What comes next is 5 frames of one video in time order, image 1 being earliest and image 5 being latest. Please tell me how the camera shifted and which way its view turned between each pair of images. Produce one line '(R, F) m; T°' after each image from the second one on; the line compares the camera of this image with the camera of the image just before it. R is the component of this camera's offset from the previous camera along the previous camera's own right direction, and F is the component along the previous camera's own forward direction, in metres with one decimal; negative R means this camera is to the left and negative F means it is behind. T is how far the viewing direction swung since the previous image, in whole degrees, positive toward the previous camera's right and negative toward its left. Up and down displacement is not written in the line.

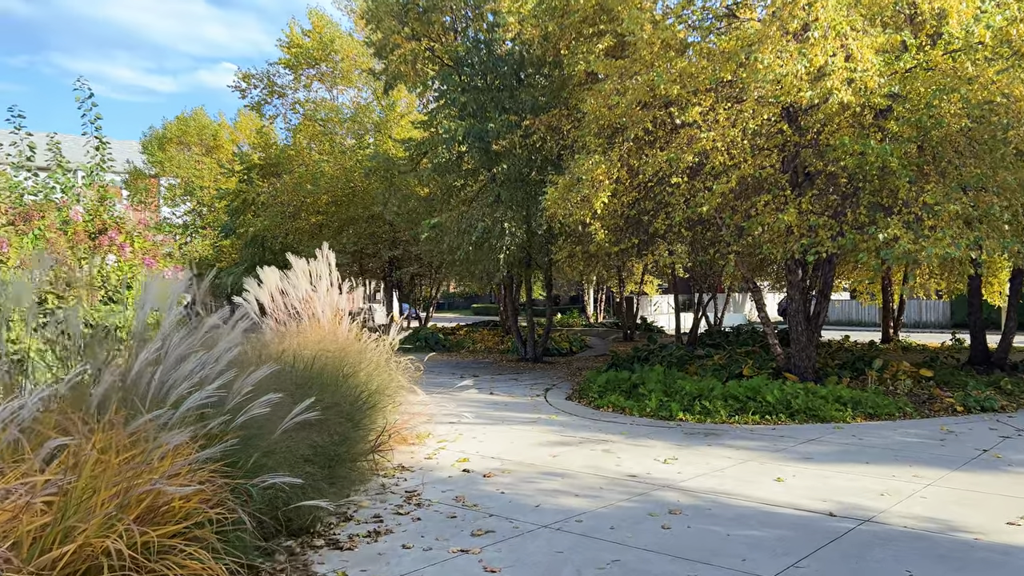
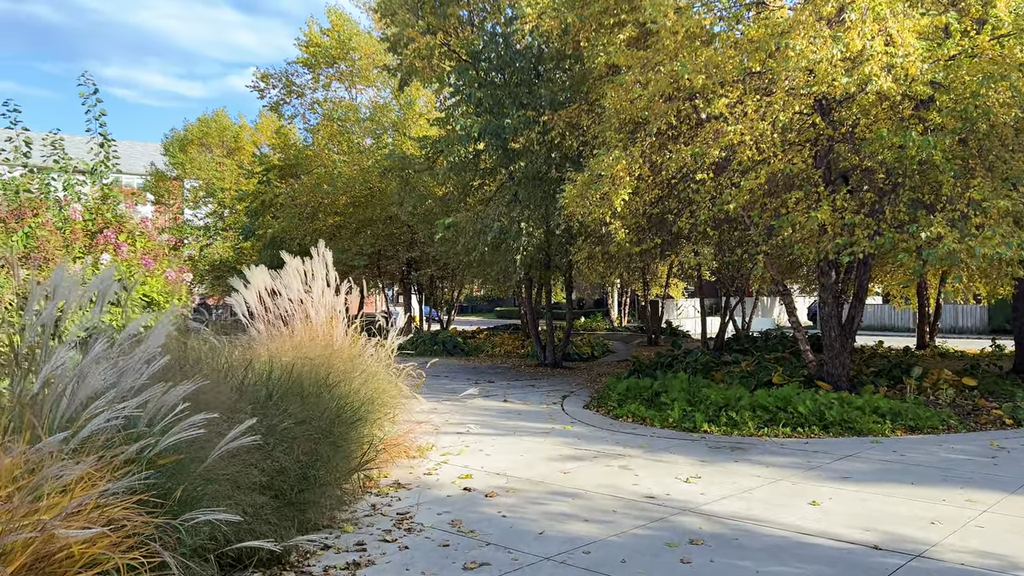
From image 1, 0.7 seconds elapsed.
(+0.1, +0.5) m; -2°
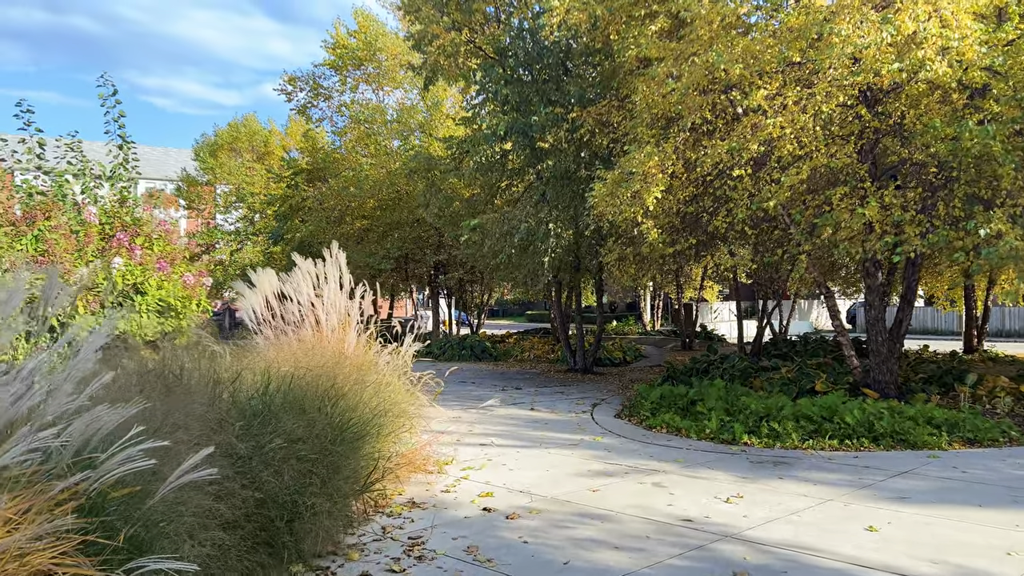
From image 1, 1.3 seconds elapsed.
(+0.1, +0.4) m; -2°
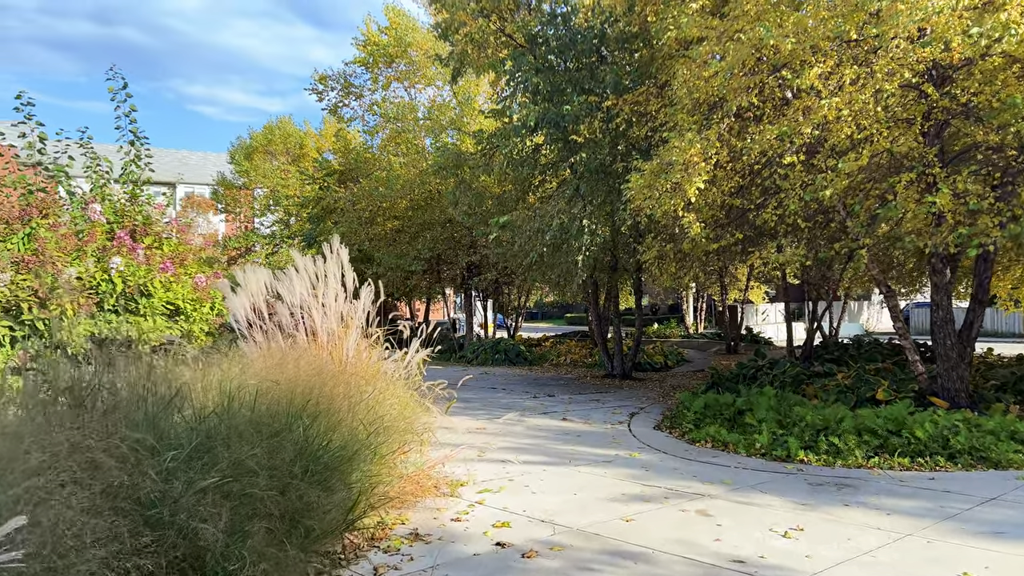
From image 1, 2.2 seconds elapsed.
(+0.1, +0.7) m; -3°
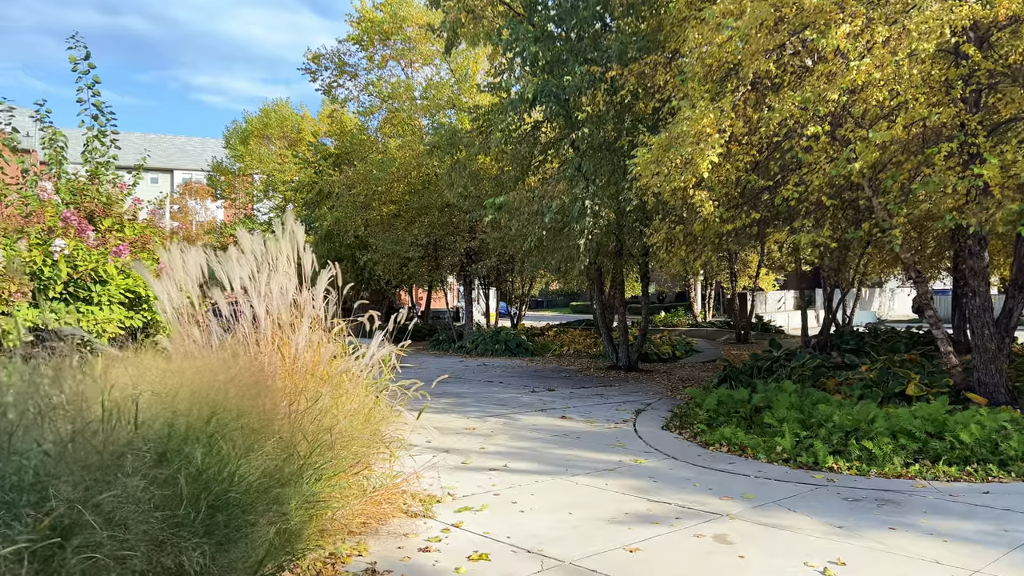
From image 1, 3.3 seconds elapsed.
(+0.1, +0.8) m; 0°
